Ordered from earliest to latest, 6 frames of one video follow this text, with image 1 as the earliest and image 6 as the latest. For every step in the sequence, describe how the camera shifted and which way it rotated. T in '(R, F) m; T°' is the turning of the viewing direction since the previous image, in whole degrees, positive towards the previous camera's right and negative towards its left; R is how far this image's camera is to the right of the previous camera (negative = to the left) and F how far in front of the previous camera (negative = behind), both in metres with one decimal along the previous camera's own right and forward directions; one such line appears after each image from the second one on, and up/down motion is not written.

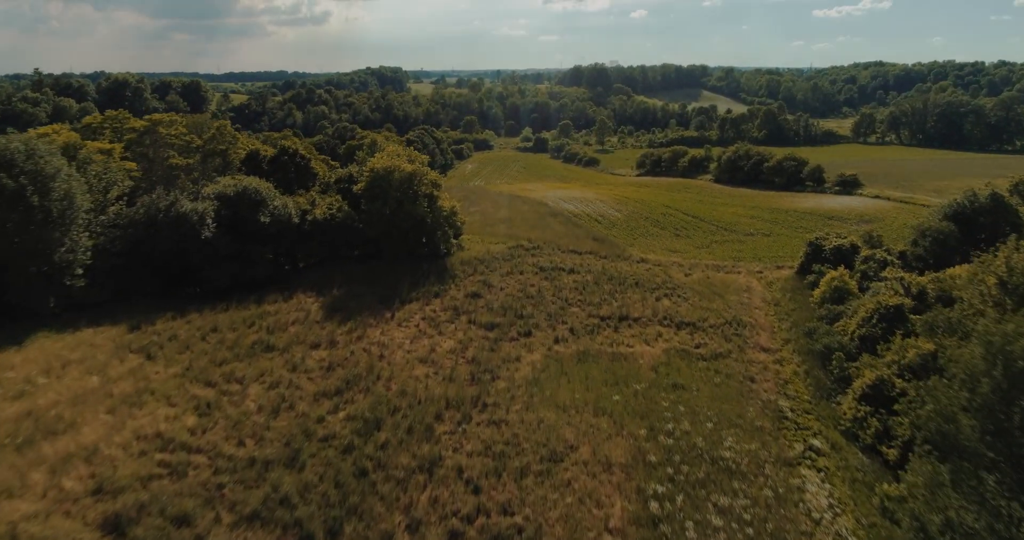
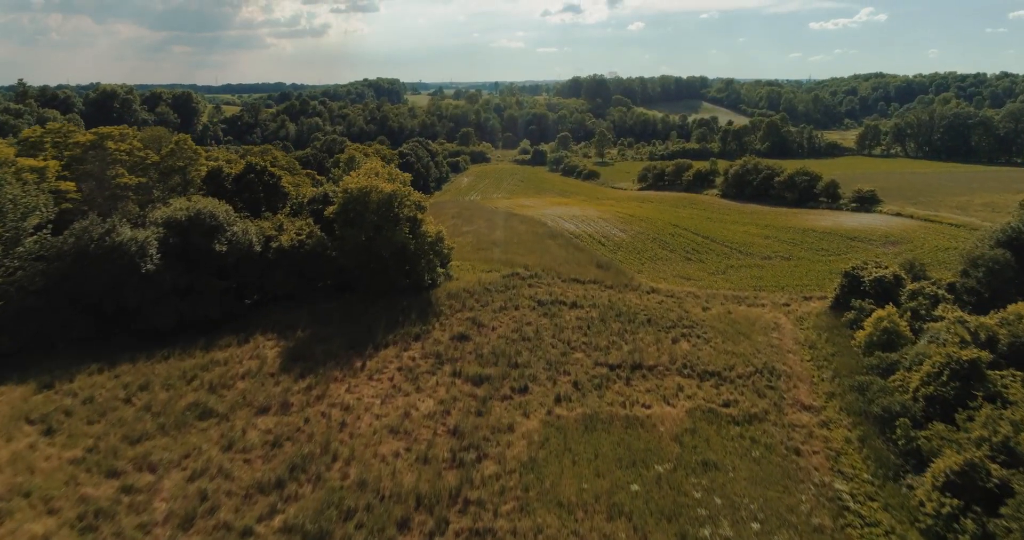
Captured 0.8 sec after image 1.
(+0.2, +3.4) m; 0°
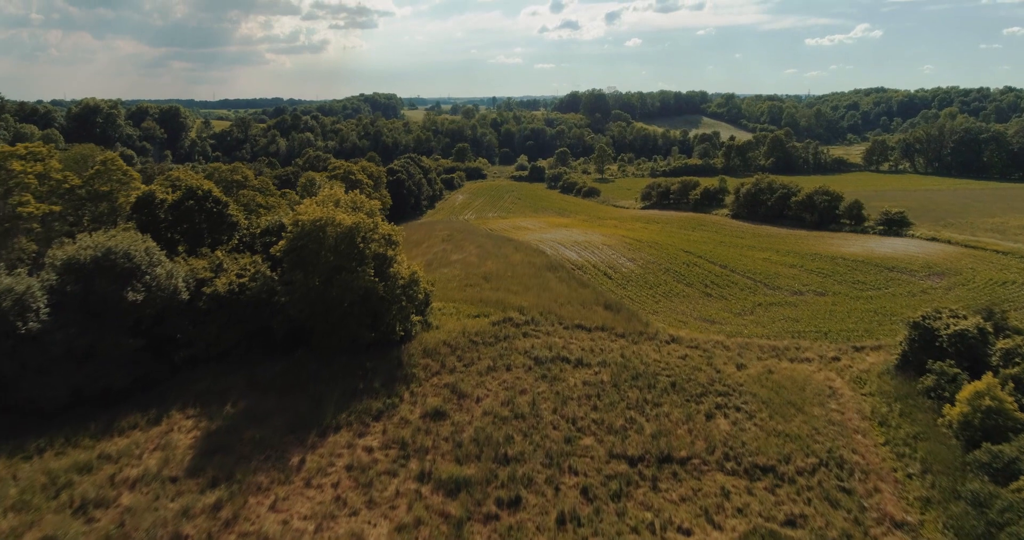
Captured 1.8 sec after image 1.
(+0.2, +4.6) m; 0°
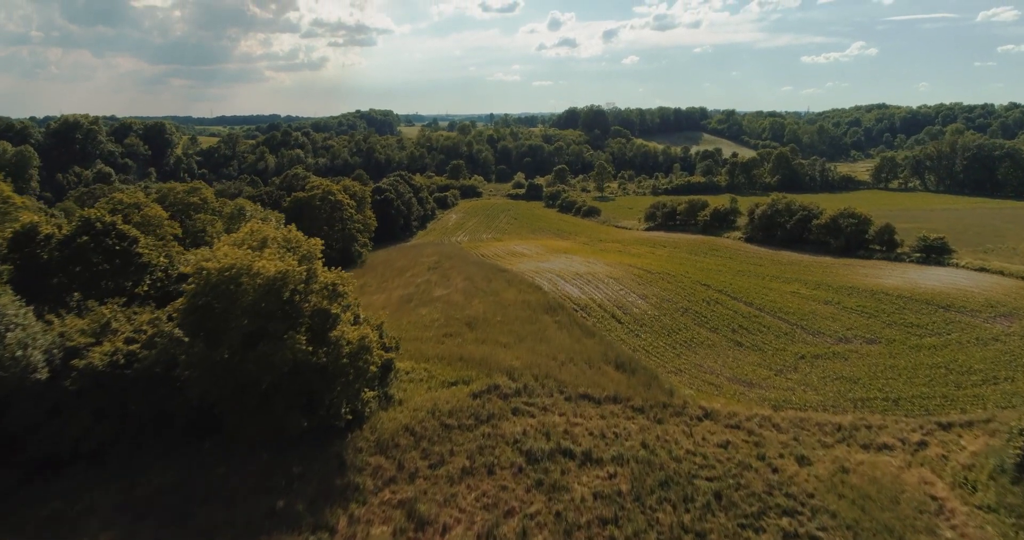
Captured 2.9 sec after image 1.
(+0.3, +5.1) m; 0°
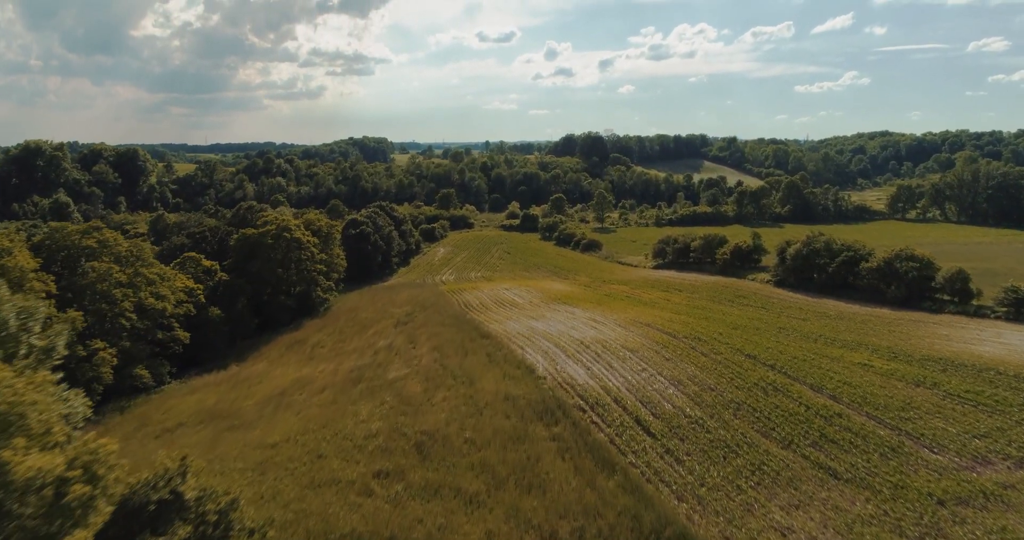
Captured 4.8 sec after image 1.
(+0.5, +8.5) m; 0°
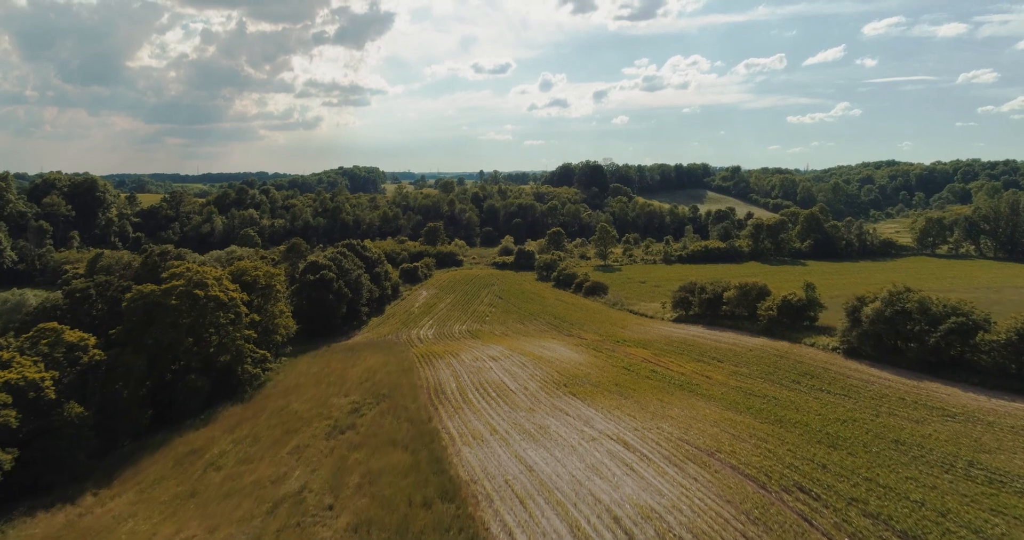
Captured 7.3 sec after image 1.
(+0.3, +11.4) m; 0°
